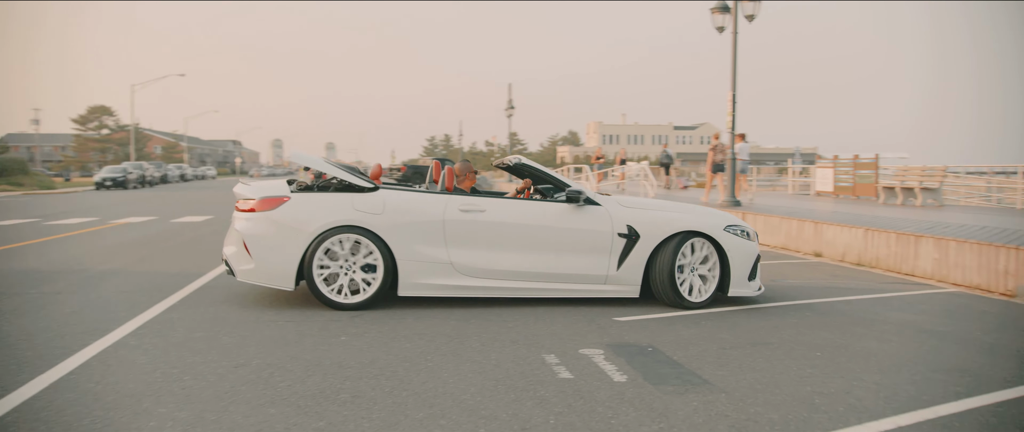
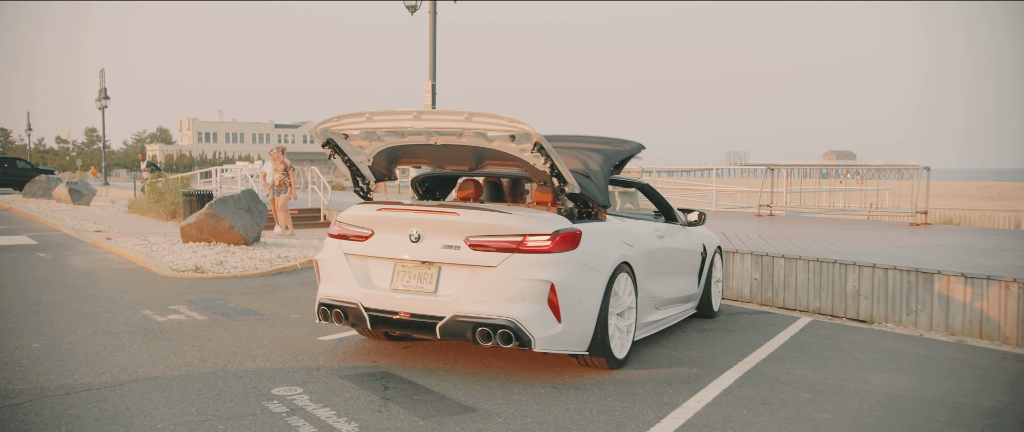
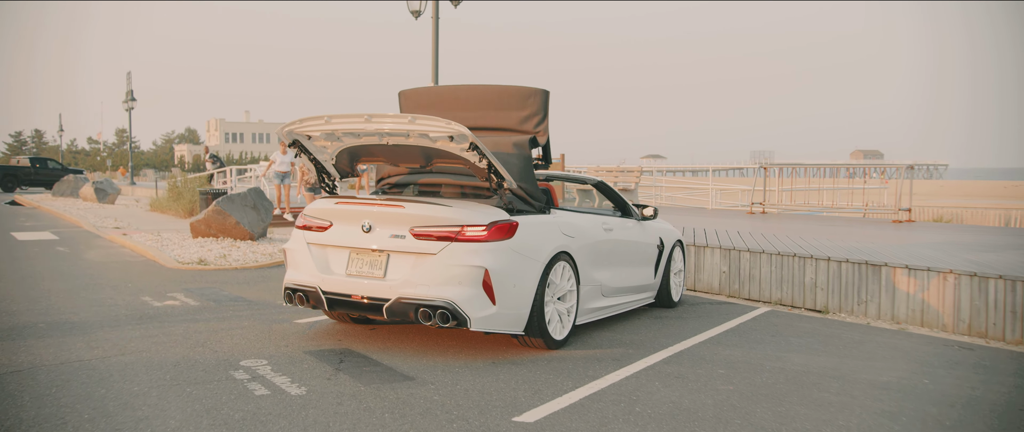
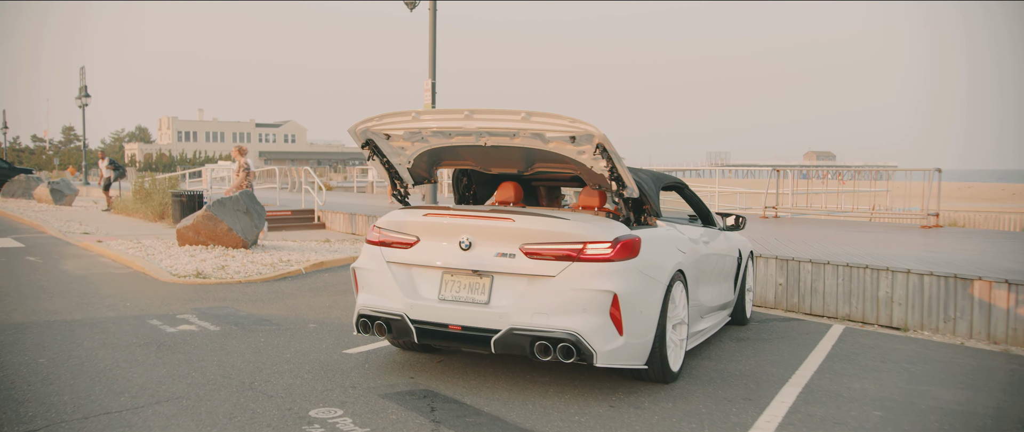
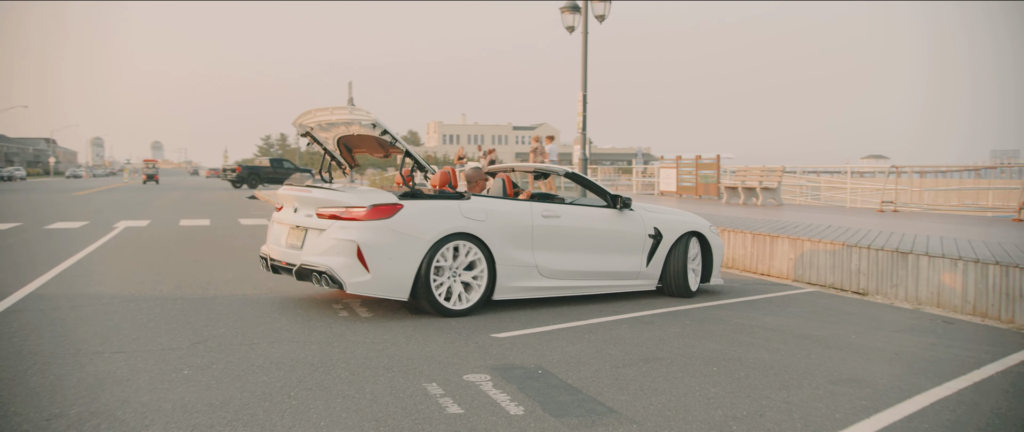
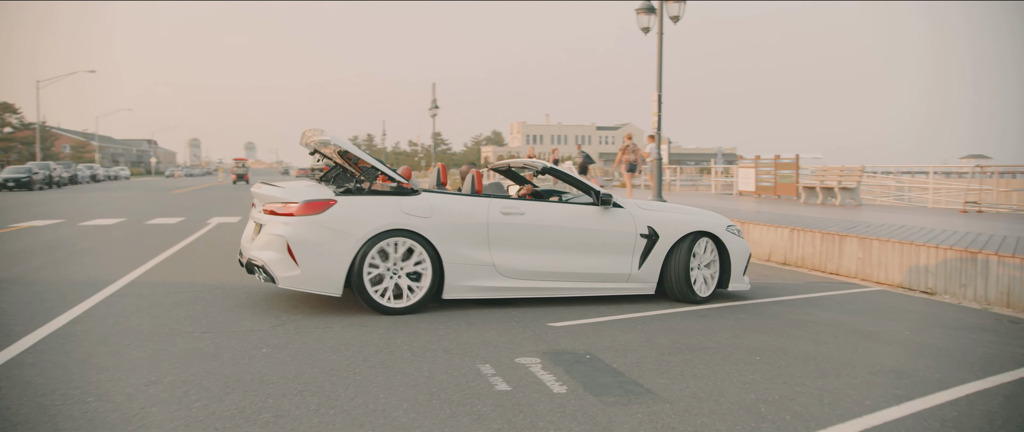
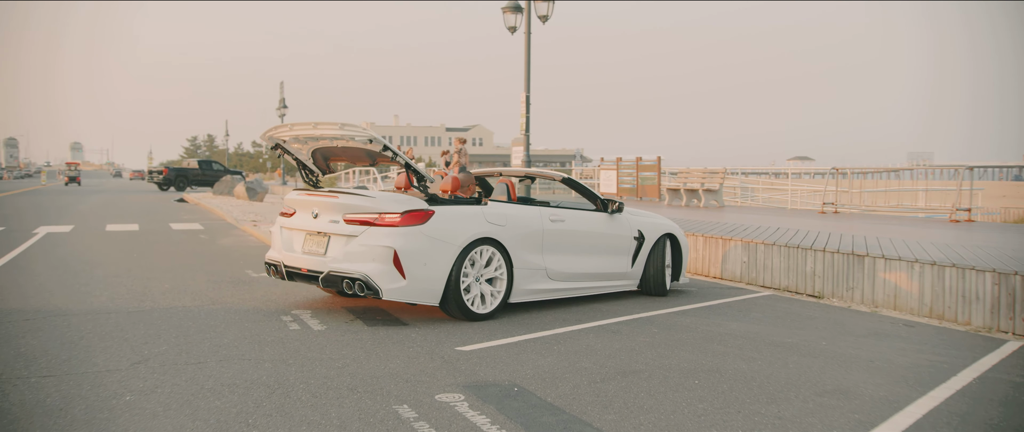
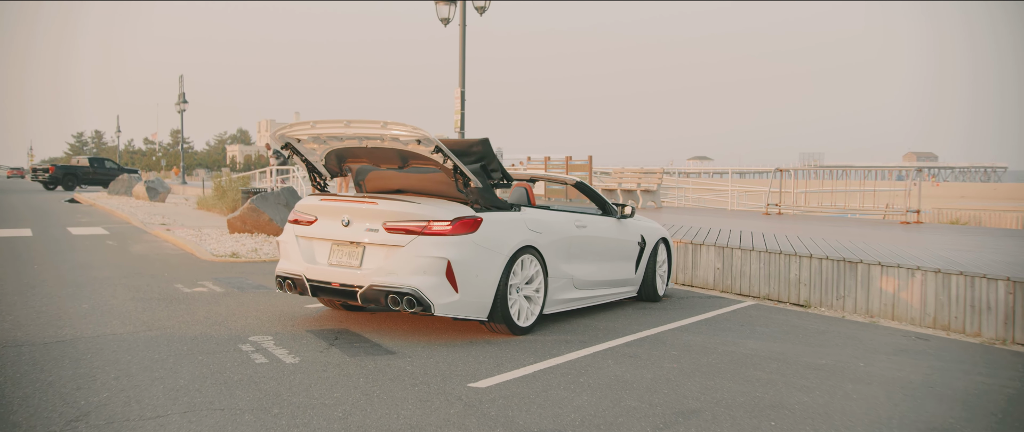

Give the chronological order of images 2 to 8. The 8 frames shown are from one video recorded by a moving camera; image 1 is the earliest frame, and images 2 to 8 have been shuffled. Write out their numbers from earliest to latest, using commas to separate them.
6, 5, 7, 8, 3, 2, 4
